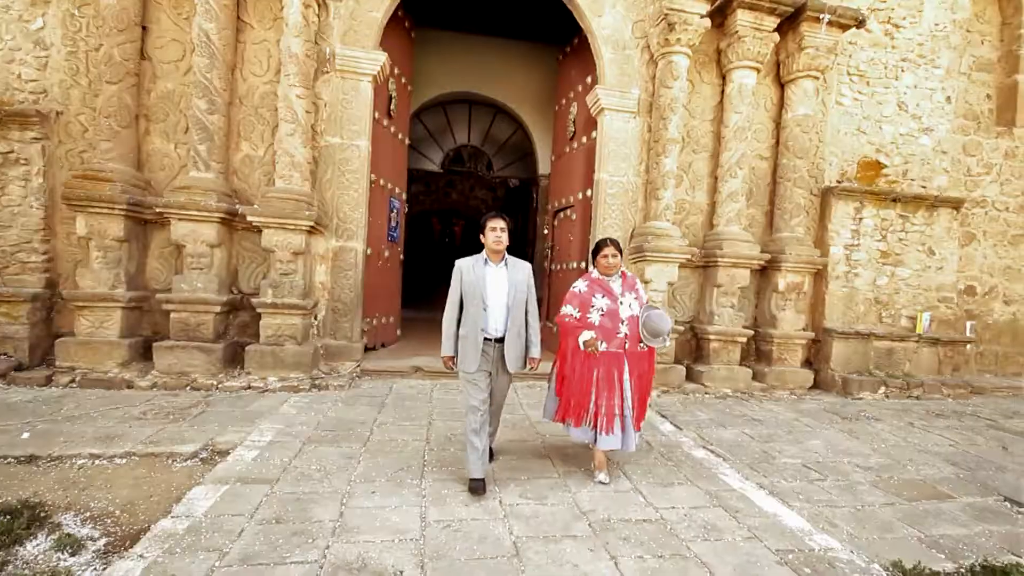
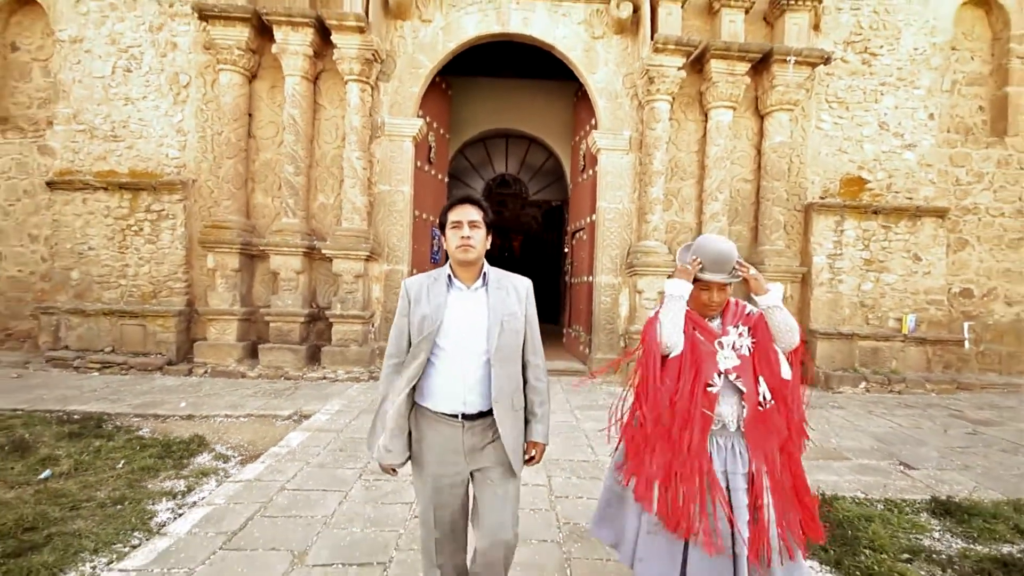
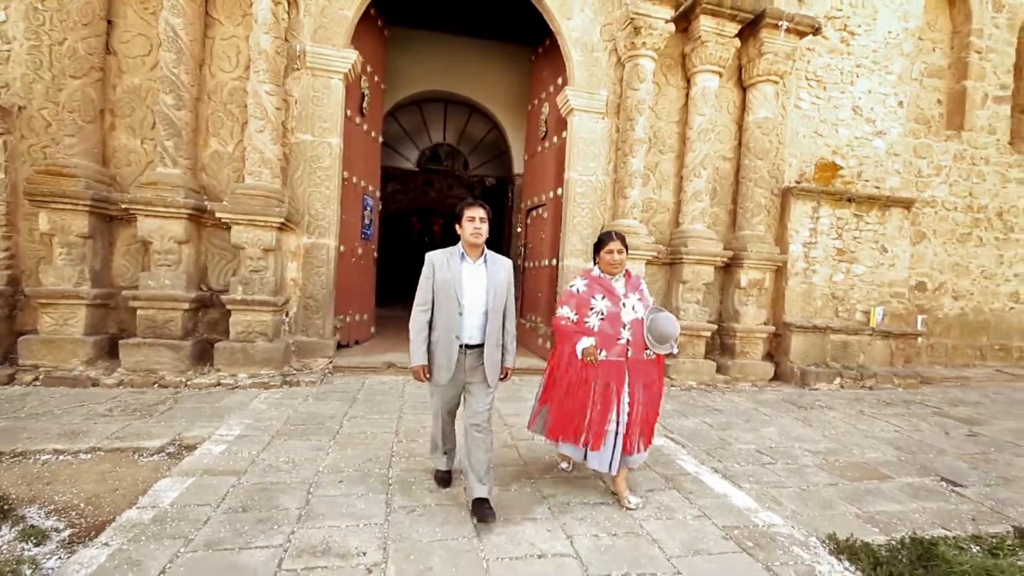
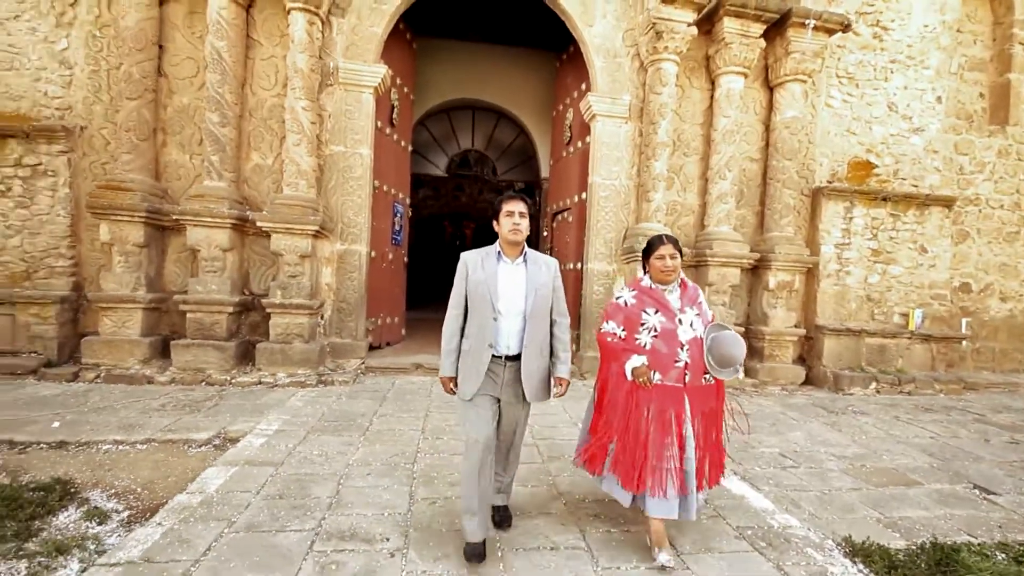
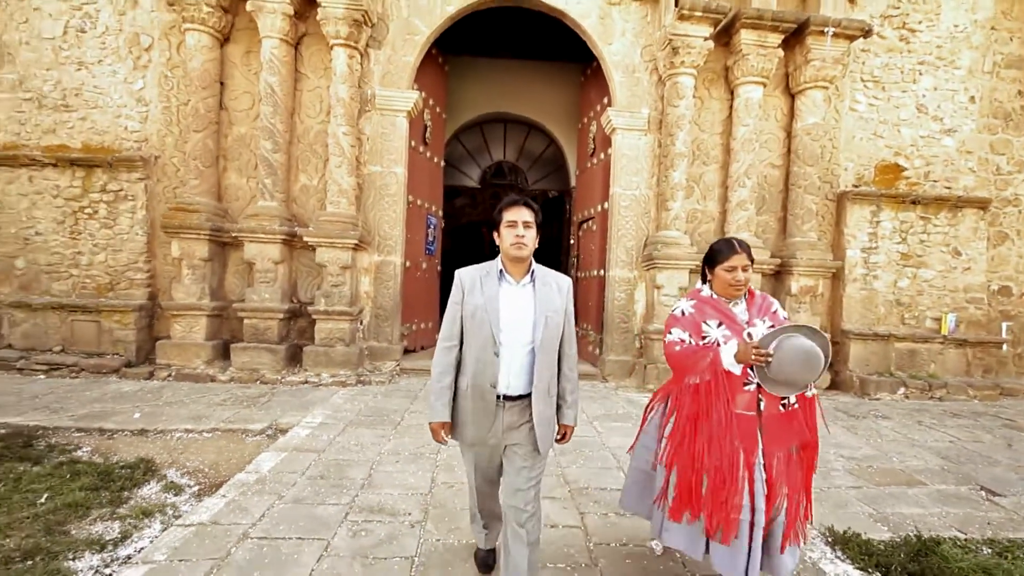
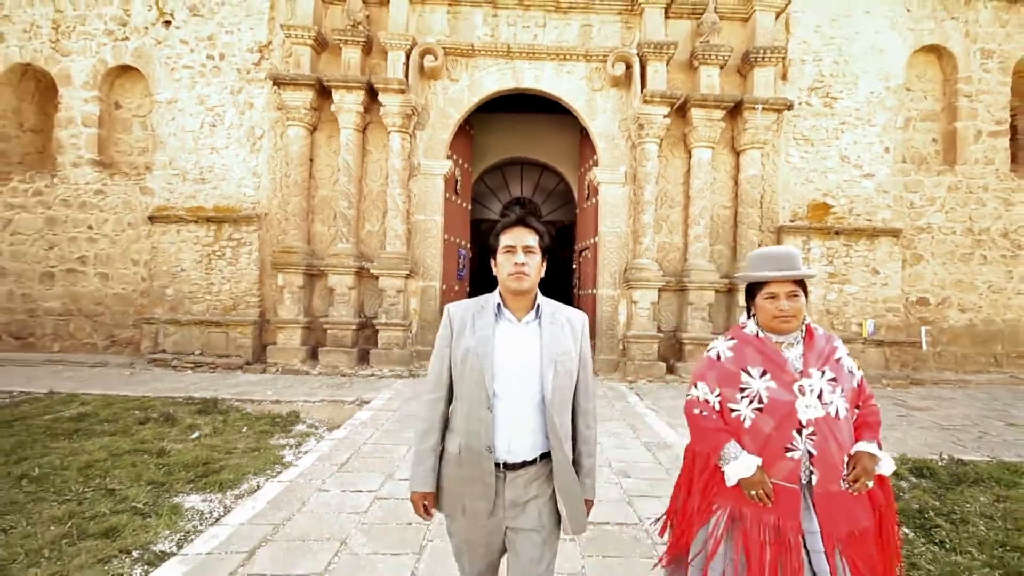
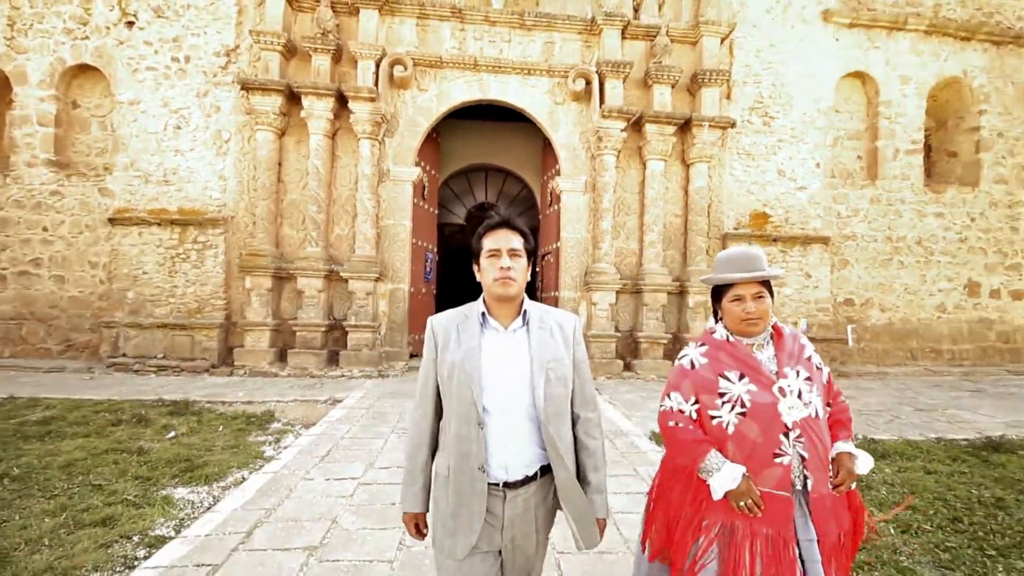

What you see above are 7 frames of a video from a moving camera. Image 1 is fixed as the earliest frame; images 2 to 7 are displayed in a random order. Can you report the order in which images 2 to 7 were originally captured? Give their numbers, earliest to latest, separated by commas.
3, 4, 5, 2, 6, 7
